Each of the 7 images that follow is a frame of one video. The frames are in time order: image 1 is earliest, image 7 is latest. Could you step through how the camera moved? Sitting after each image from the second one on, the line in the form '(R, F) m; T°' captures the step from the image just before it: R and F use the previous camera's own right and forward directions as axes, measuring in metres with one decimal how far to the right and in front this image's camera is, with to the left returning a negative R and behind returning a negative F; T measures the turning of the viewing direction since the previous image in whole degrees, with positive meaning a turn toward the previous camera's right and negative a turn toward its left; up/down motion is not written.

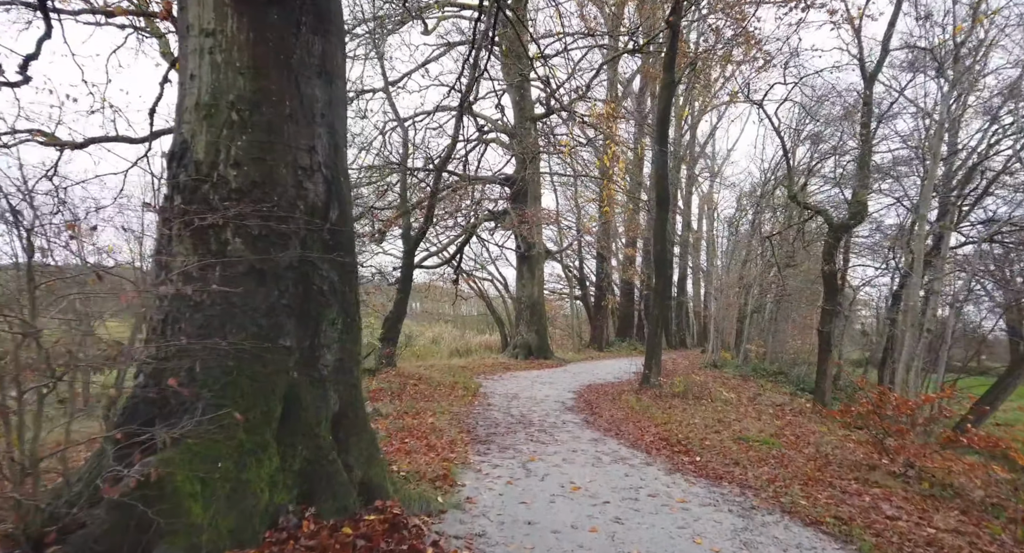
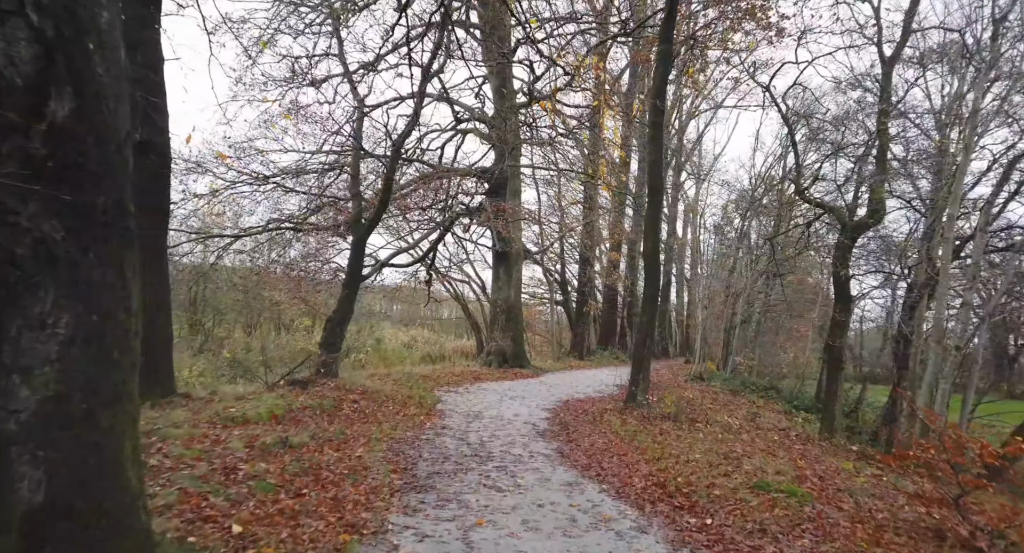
(+0.3, +1.7) m; +2°
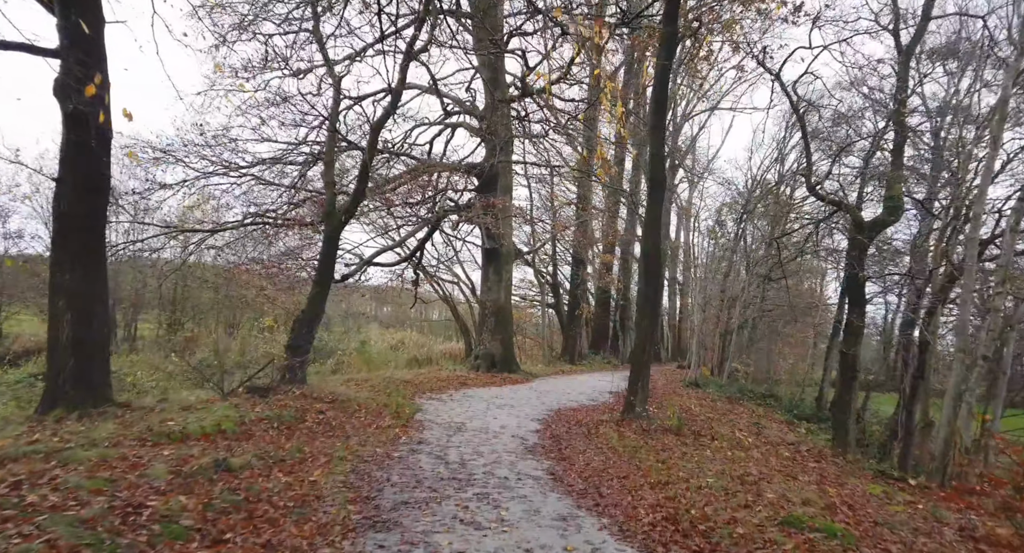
(0.0, +0.9) m; +1°
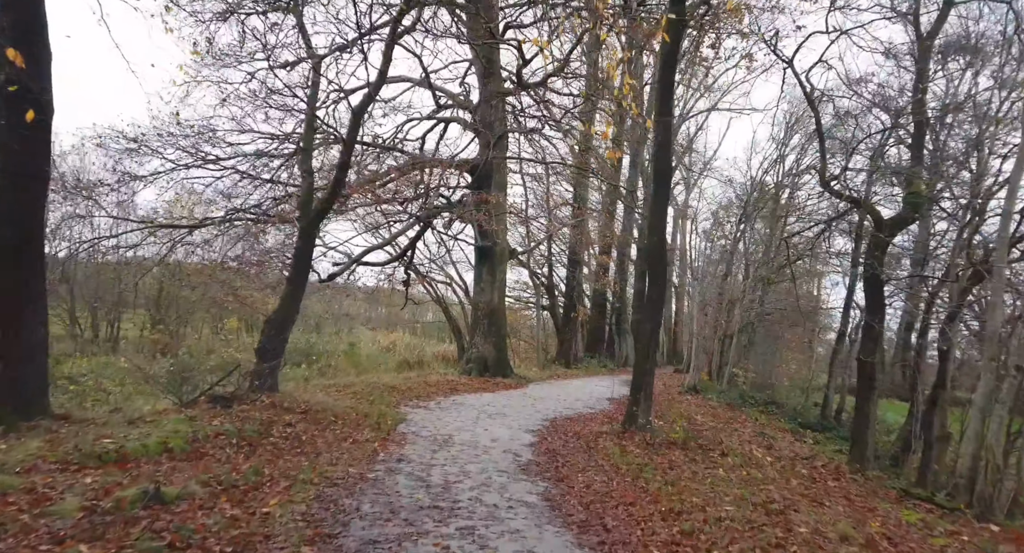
(0.0, +0.8) m; +1°
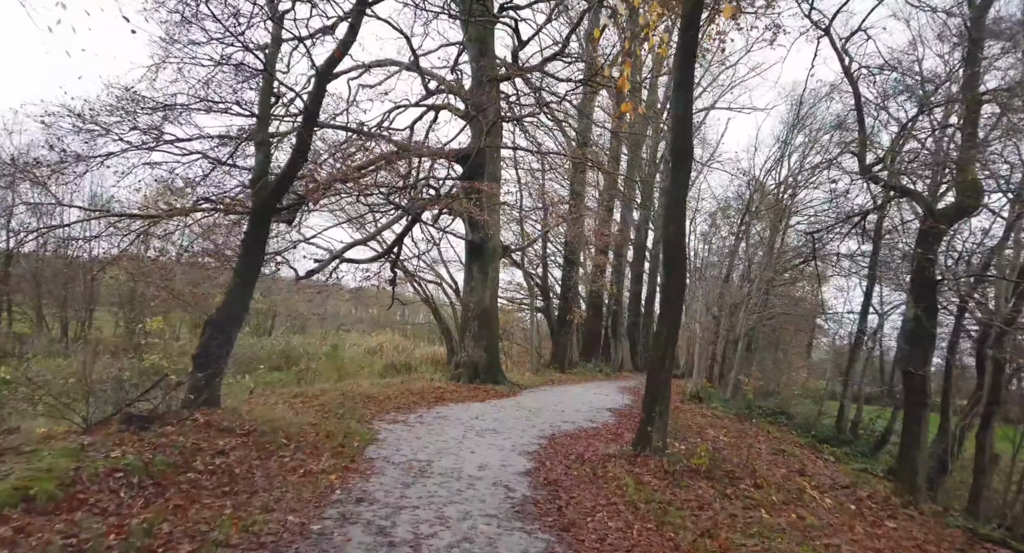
(0.0, +1.4) m; +1°
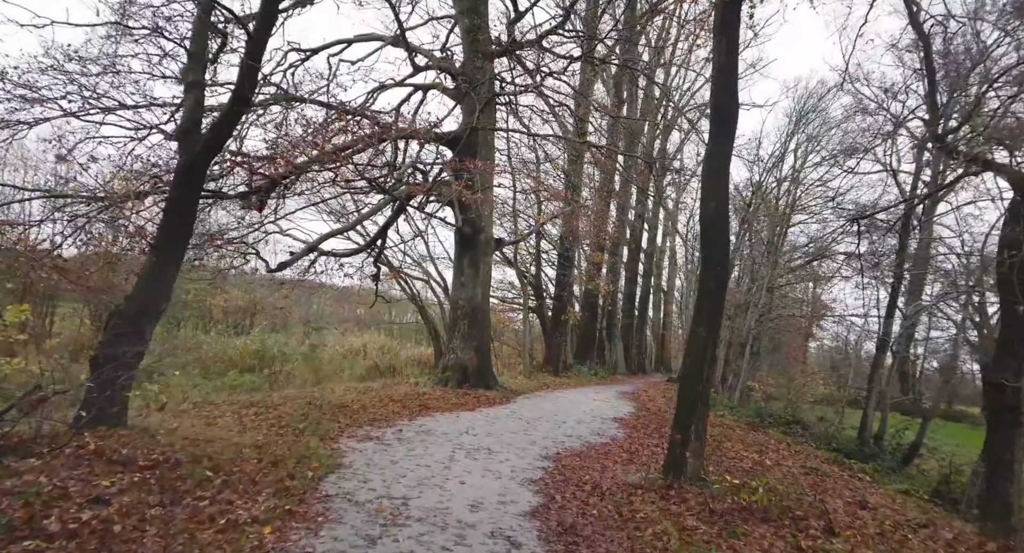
(-0.1, +1.6) m; +1°
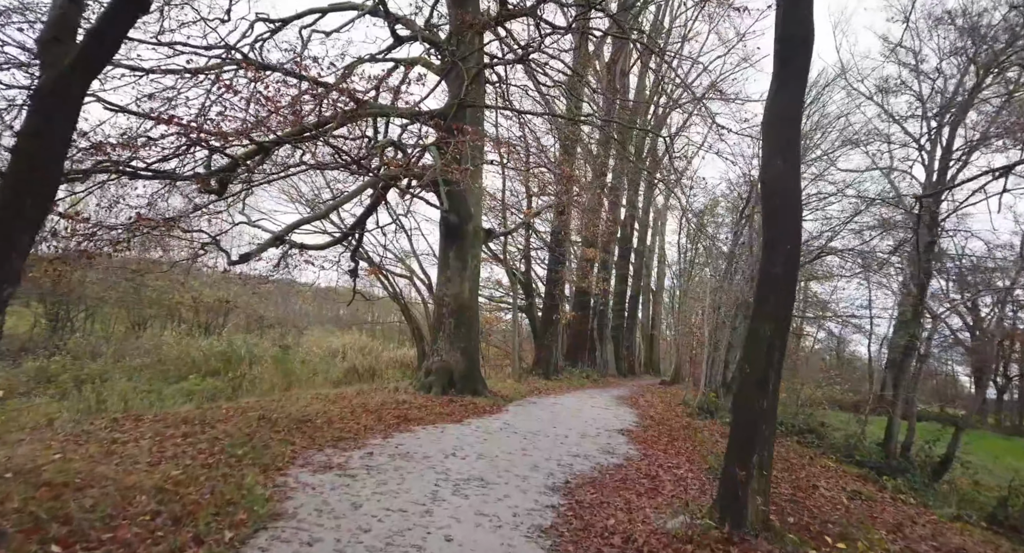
(-0.2, +1.6) m; +1°
